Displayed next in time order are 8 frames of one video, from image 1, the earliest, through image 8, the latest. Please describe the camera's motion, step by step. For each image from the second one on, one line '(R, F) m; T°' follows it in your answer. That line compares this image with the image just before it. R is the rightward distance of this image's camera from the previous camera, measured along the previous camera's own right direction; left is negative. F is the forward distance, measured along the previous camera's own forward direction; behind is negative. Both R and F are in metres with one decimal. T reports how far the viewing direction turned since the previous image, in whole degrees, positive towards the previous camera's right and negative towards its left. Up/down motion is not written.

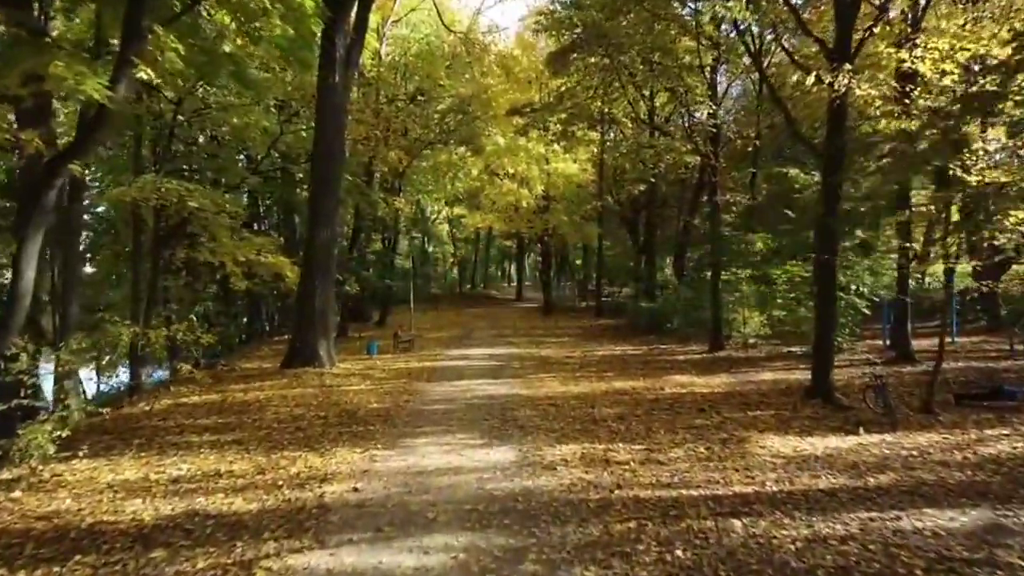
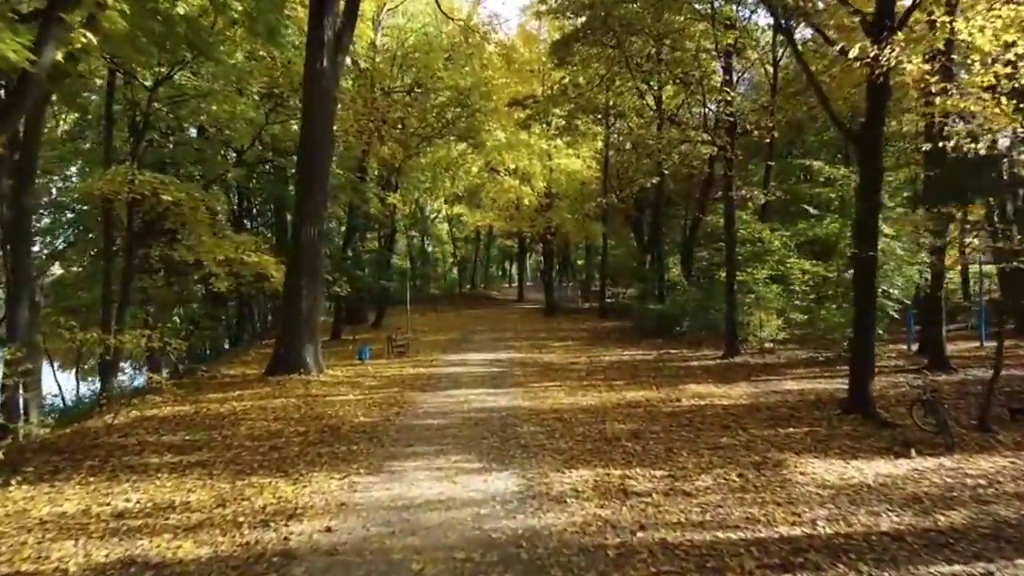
(0.0, +1.2) m; 0°
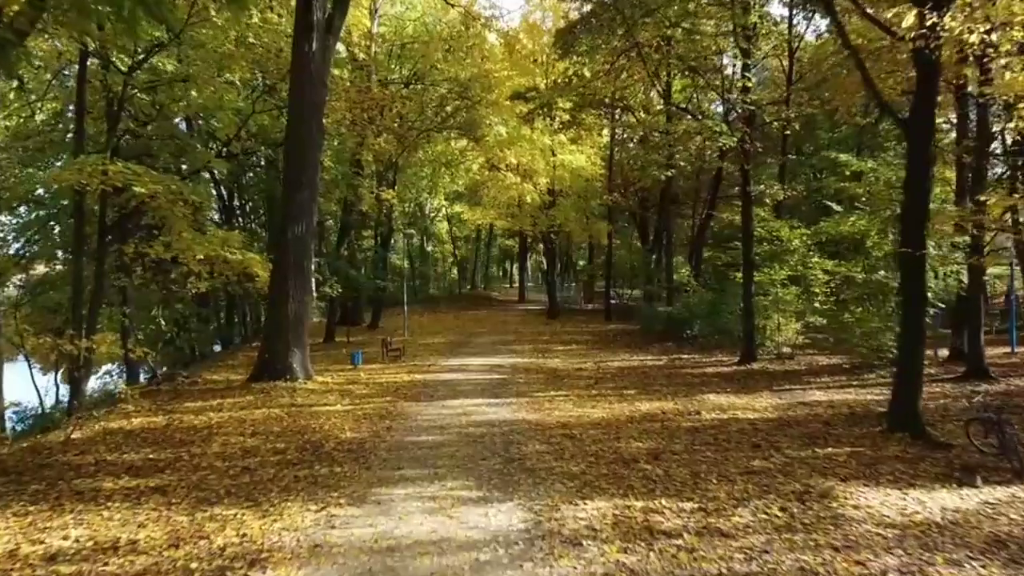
(0.0, +1.1) m; 0°
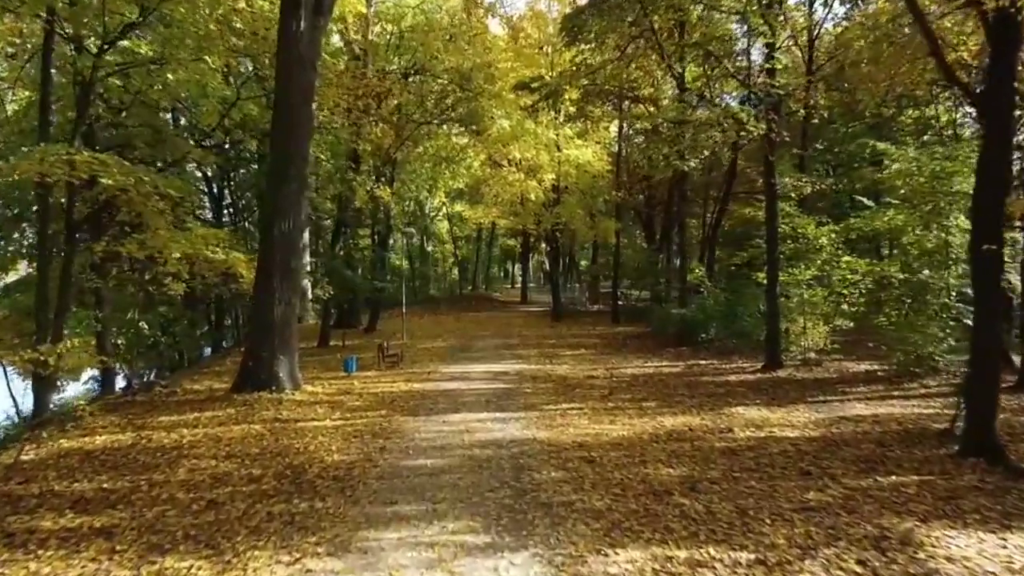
(-0.1, +1.2) m; 0°
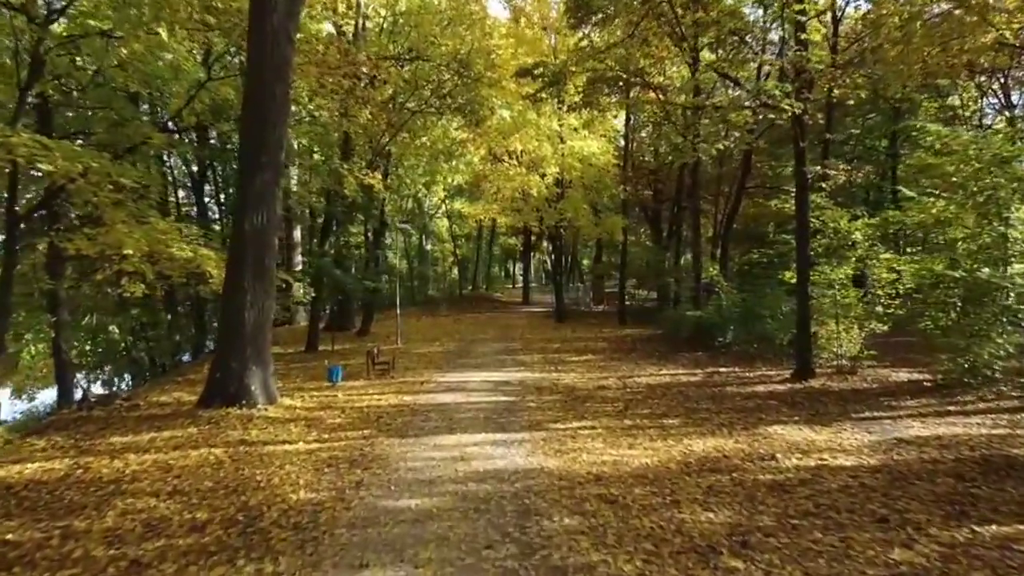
(0.0, +1.5) m; 0°
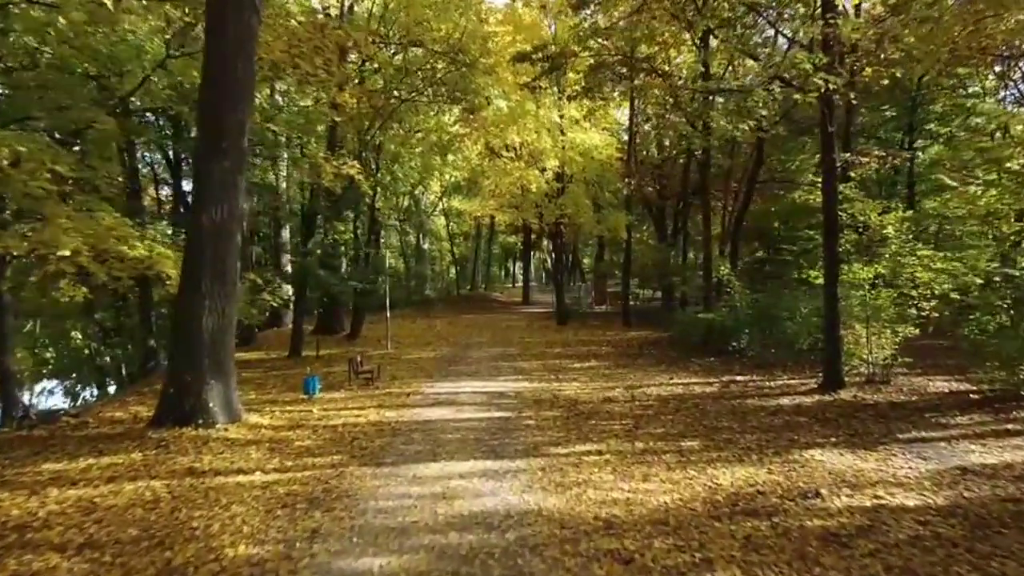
(+0.1, +1.4) m; 0°
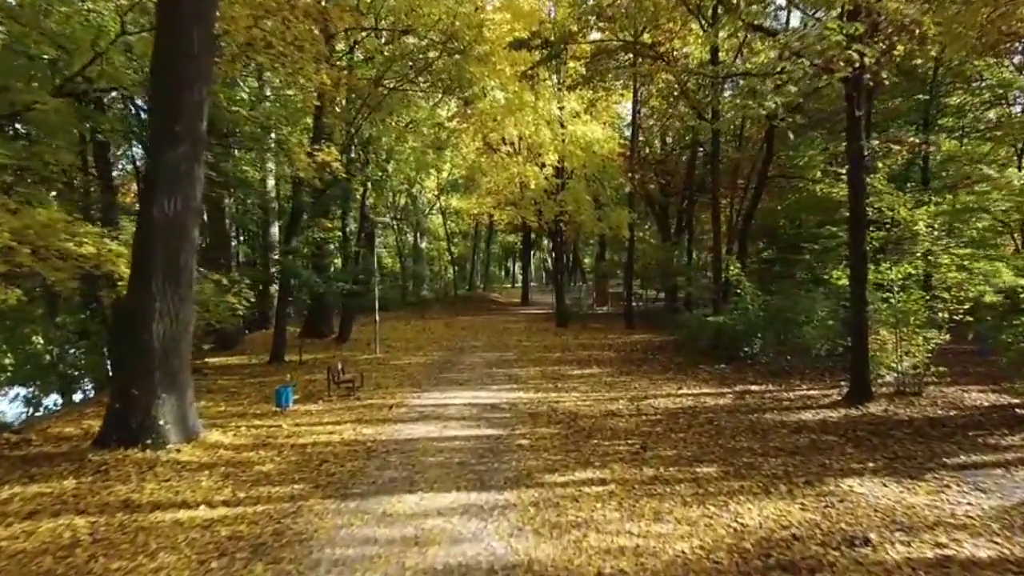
(+0.1, +1.1) m; 0°
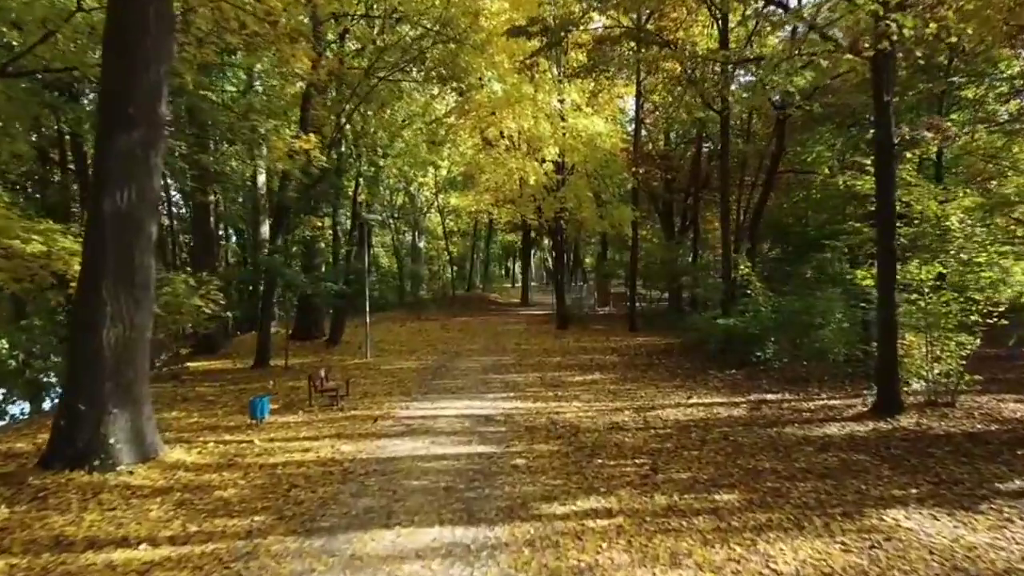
(0.0, +0.9) m; 0°
